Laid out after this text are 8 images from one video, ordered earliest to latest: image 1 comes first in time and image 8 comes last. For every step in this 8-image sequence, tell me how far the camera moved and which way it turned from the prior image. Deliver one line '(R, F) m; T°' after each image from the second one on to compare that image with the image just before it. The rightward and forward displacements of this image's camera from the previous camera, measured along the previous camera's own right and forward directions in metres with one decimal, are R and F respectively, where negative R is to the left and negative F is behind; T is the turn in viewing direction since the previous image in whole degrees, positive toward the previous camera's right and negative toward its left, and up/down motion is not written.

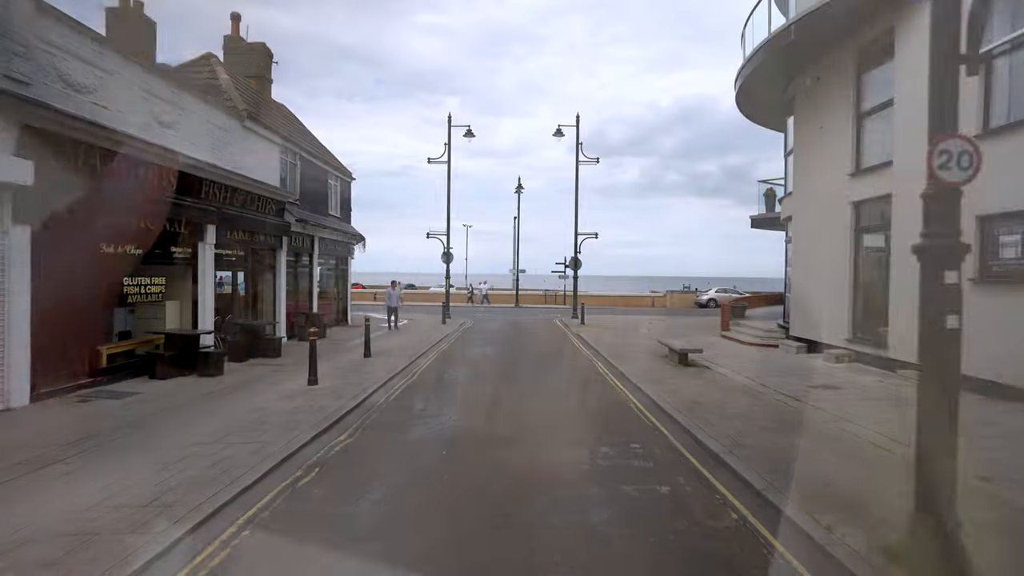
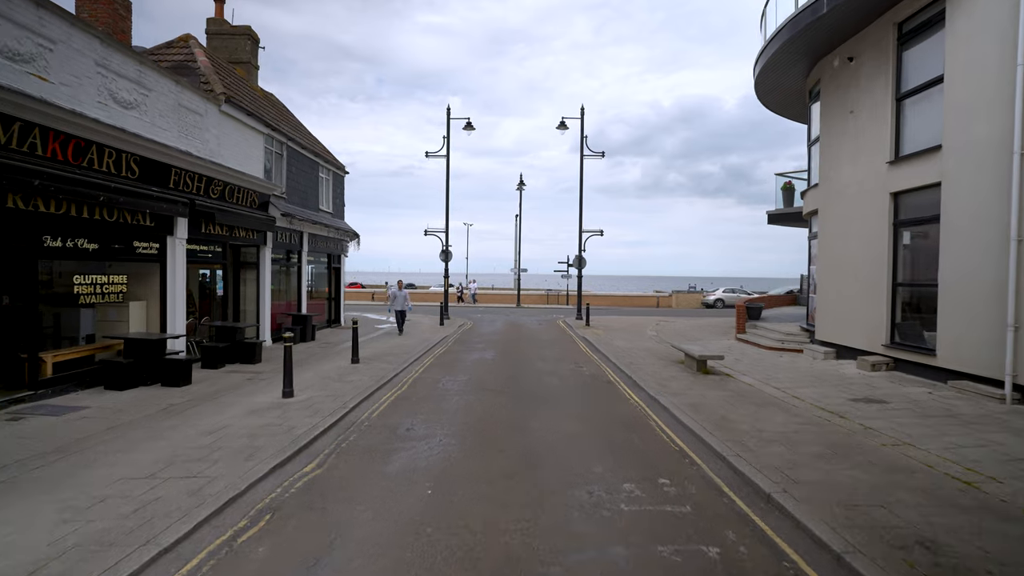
(0.0, +1.2) m; 0°
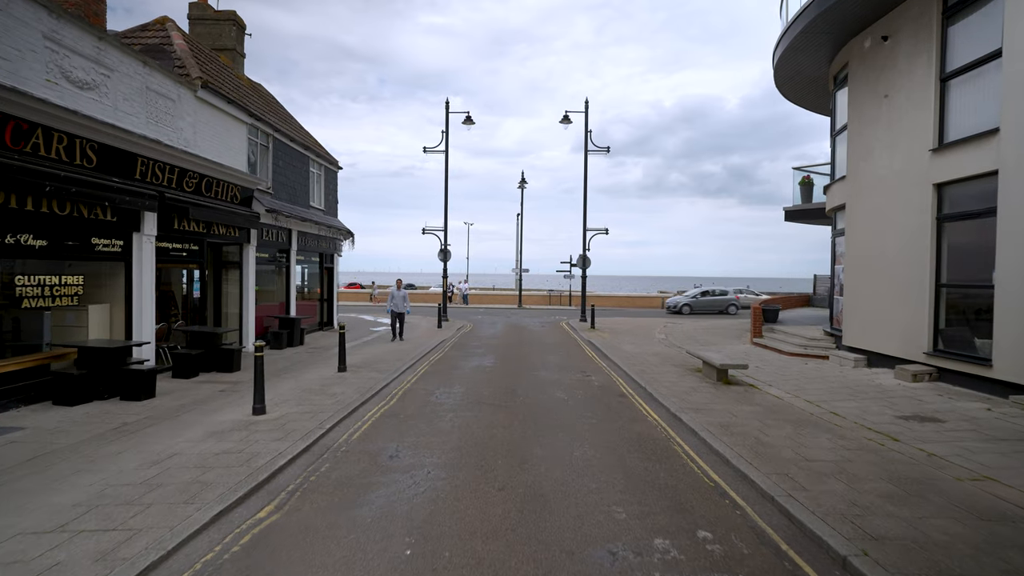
(0.0, +1.1) m; 0°
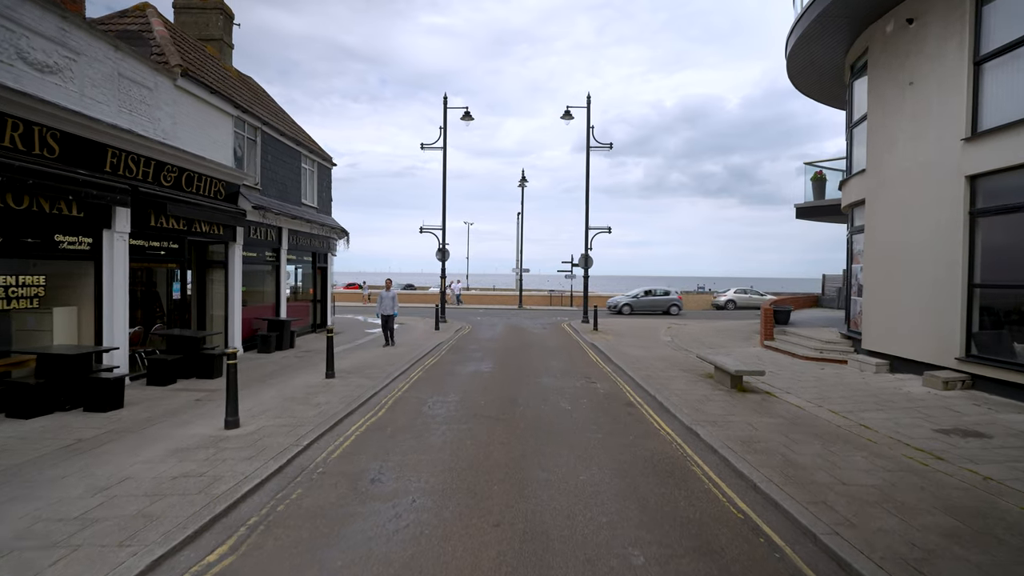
(+0.1, +0.7) m; 0°
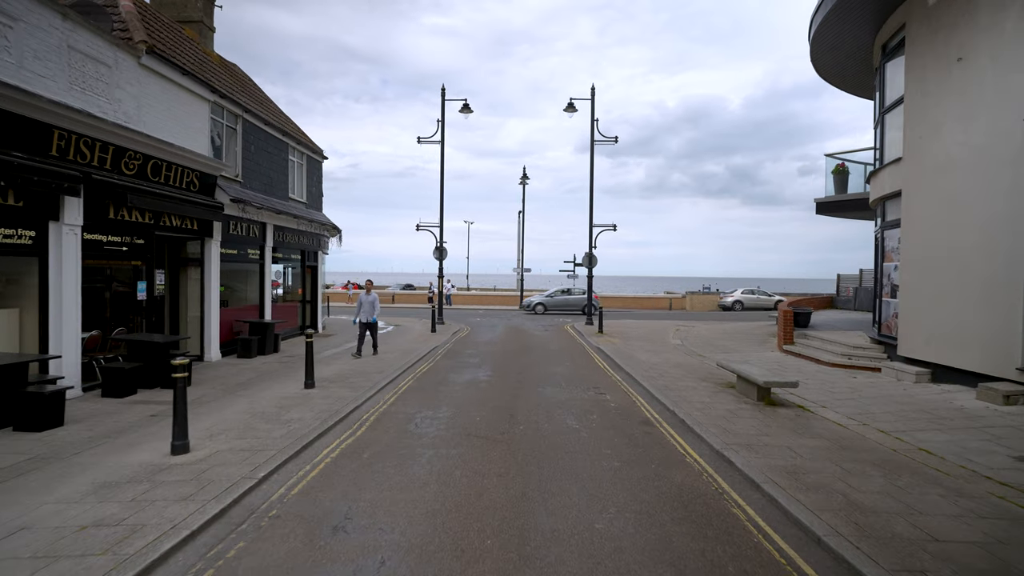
(0.0, +1.1) m; 0°
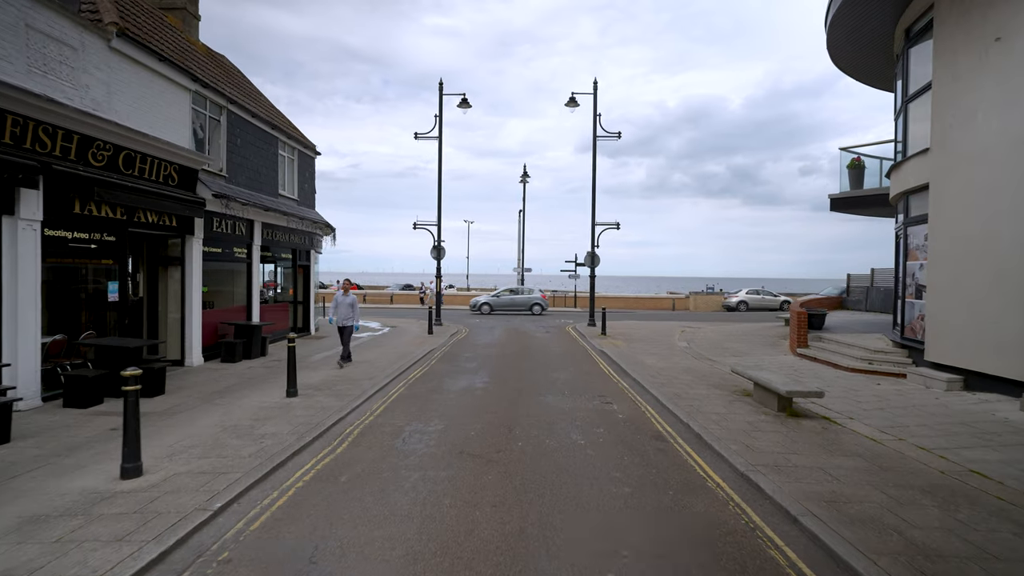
(+0.1, +0.7) m; 0°
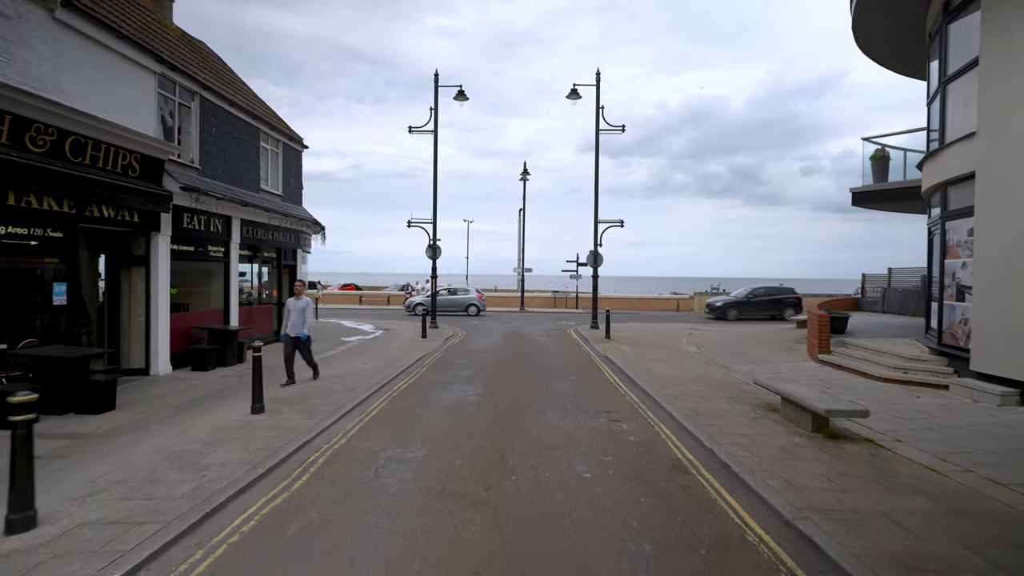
(+0.2, +1.1) m; 0°
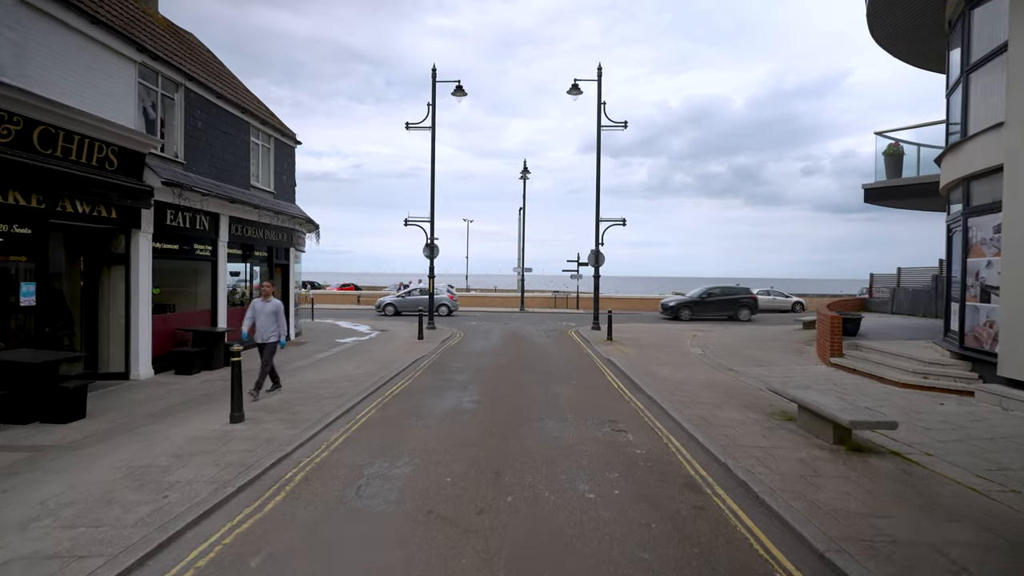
(+0.1, +0.5) m; 0°
